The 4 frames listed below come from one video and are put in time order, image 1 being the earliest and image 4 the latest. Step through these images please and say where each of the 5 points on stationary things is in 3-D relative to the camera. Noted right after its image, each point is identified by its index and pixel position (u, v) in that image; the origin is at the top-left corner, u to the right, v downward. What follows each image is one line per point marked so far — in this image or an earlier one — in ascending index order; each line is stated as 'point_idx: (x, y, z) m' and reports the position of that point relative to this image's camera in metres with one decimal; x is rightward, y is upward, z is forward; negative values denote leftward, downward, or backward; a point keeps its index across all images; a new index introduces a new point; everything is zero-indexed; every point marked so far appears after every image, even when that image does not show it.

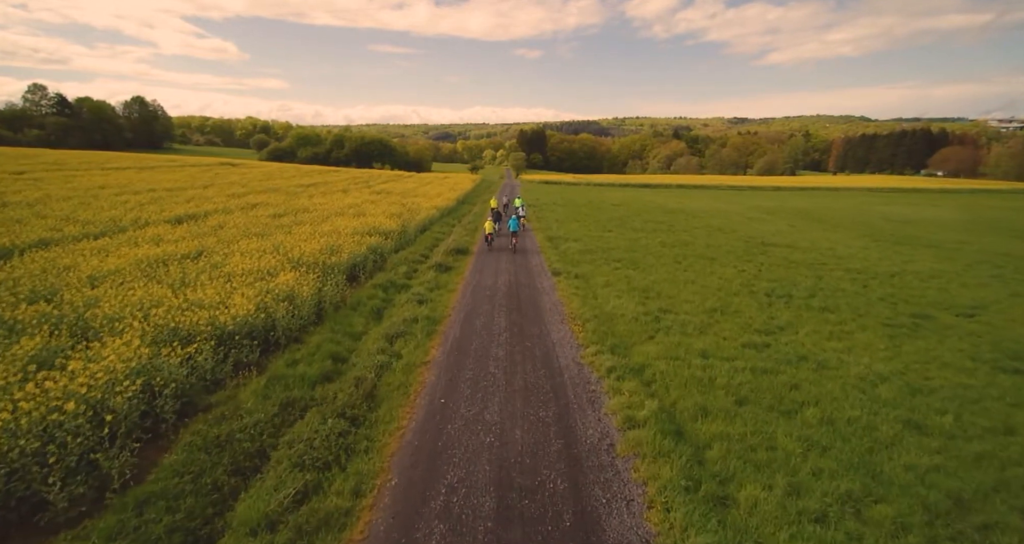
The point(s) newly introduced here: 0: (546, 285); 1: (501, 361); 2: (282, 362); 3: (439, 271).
0: (+1.0, -0.4, +17.9) m
1: (-0.2, -1.8, +11.2) m
2: (-4.6, -1.8, +11.0) m
3: (-2.5, +0.1, +19.3) m
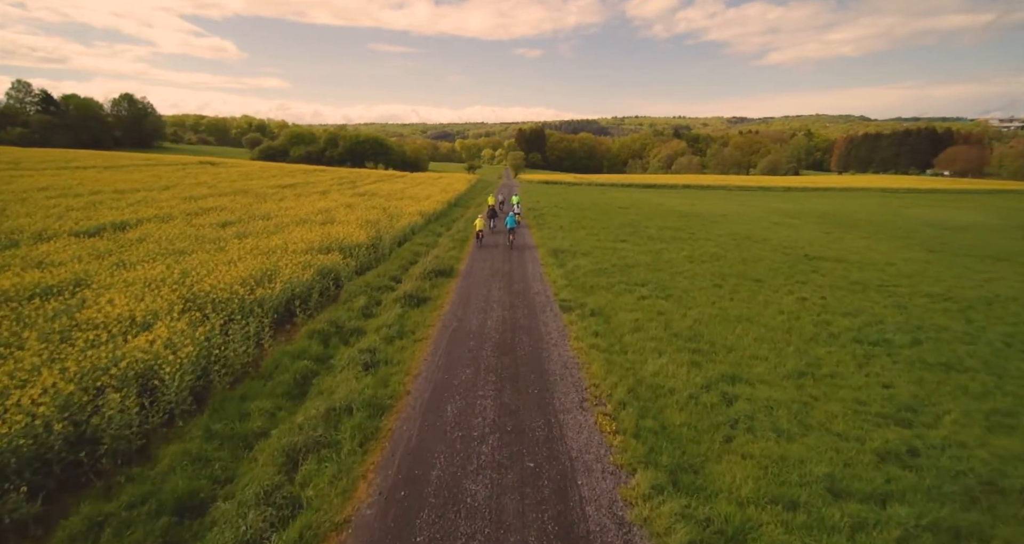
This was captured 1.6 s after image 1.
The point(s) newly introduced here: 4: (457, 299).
0: (+0.9, -1.3, +12.9) m
1: (-0.3, -2.7, +6.2) m
2: (-4.7, -2.7, +6.0) m
3: (-2.7, -0.8, +14.3) m
4: (-1.5, -0.7, +15.1) m
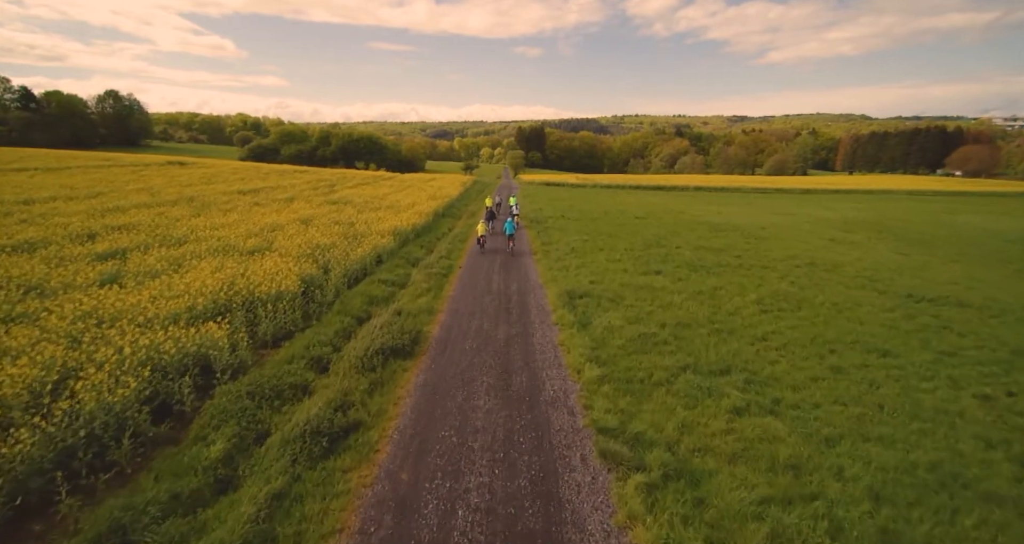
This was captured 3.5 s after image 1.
0: (+0.9, -2.8, +6.2) m
1: (-0.4, -4.2, -0.6) m
2: (-4.8, -4.3, -0.8) m
3: (-2.7, -2.3, +7.5) m
4: (-1.5, -2.2, +8.3) m
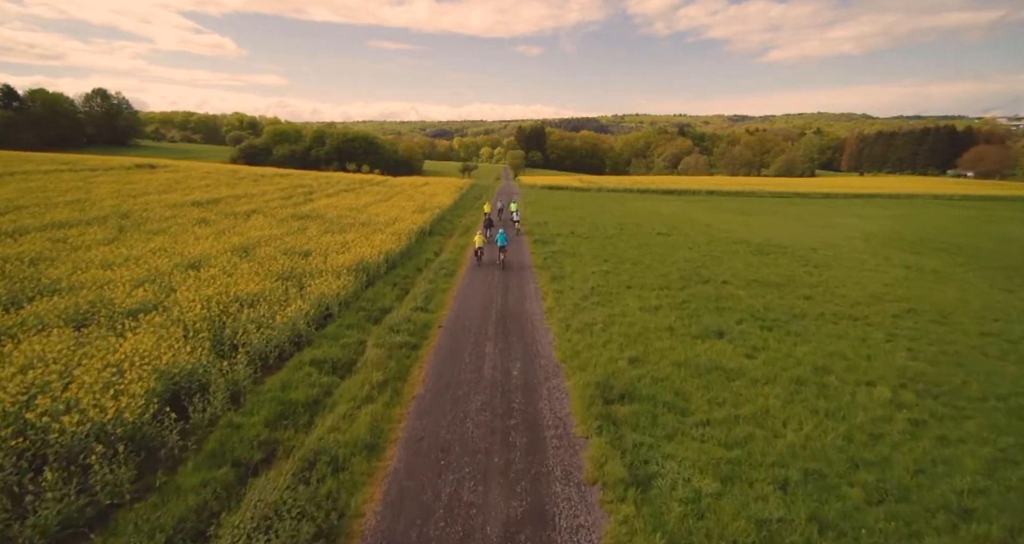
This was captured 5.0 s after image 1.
0: (+0.9, -4.4, +0.4) m
1: (-0.4, -5.8, -6.4) m
2: (-4.7, -5.9, -6.6) m
3: (-2.7, -3.9, +1.7) m
4: (-1.5, -3.8, +2.5) m
